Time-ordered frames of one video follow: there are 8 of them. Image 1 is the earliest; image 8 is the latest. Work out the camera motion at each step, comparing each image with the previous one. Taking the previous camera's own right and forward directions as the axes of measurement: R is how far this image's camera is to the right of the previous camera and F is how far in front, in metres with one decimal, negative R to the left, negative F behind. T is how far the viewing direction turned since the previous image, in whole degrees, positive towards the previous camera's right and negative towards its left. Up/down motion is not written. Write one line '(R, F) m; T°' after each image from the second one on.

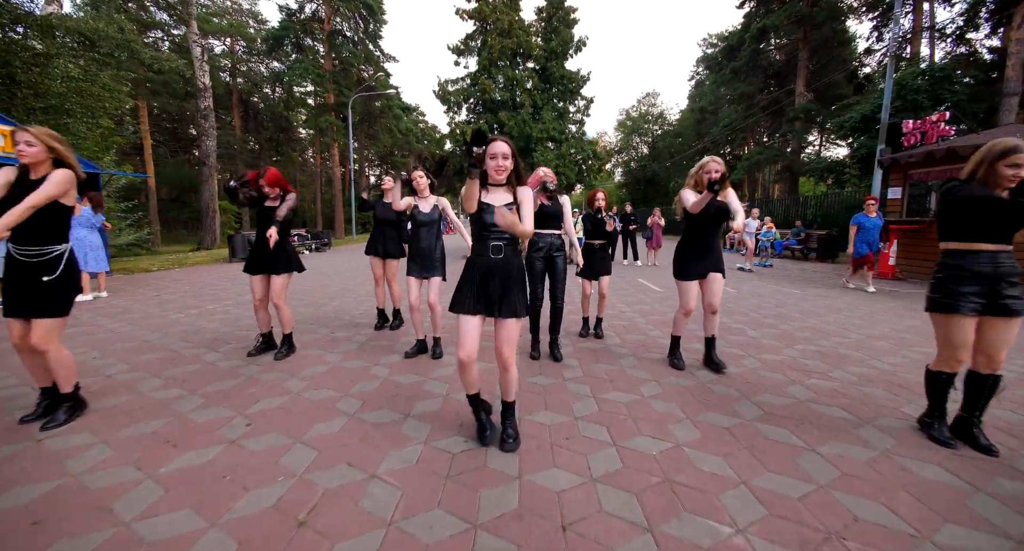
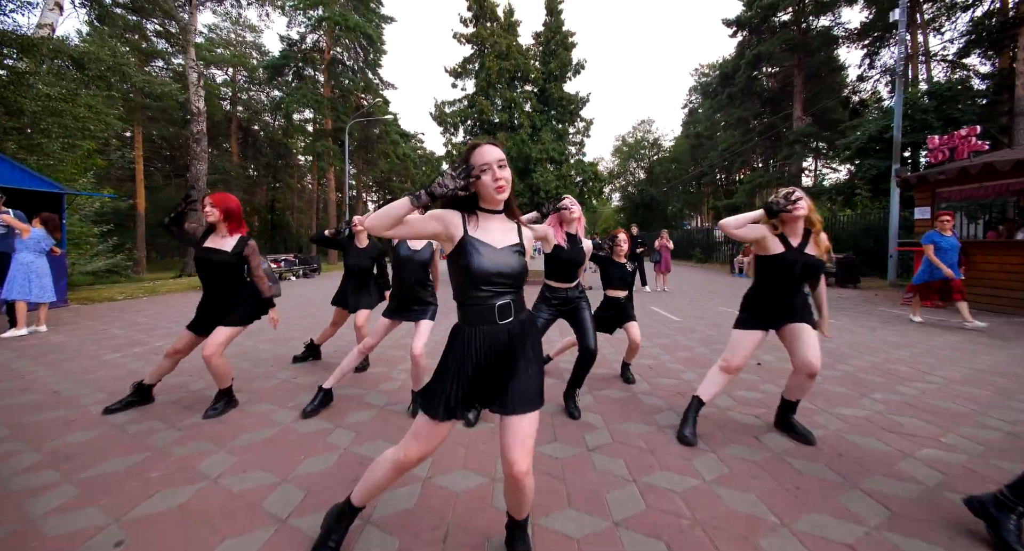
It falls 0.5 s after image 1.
(0.0, +0.9) m; 0°
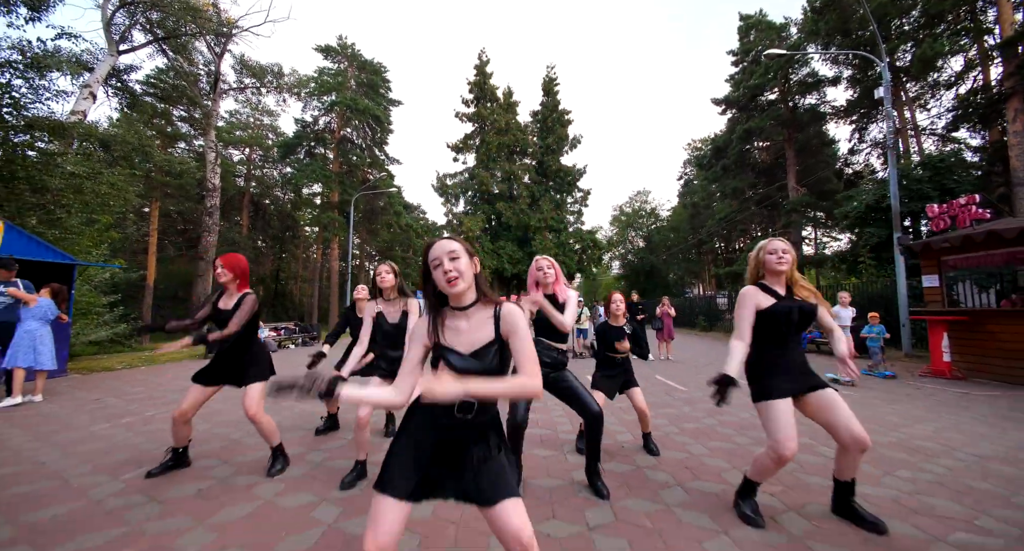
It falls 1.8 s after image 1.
(+0.1, +0.3) m; 0°
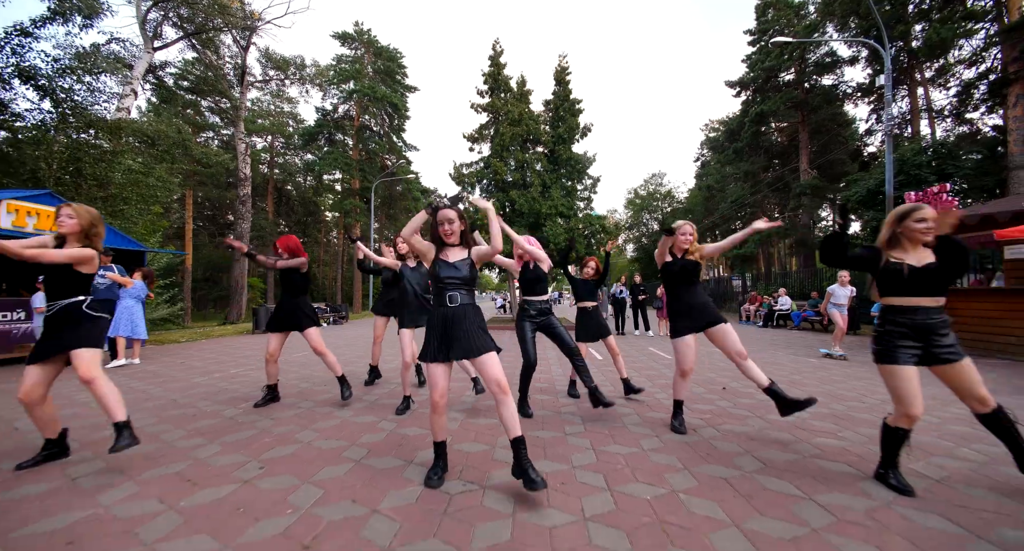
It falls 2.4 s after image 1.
(+0.2, -0.9) m; -2°
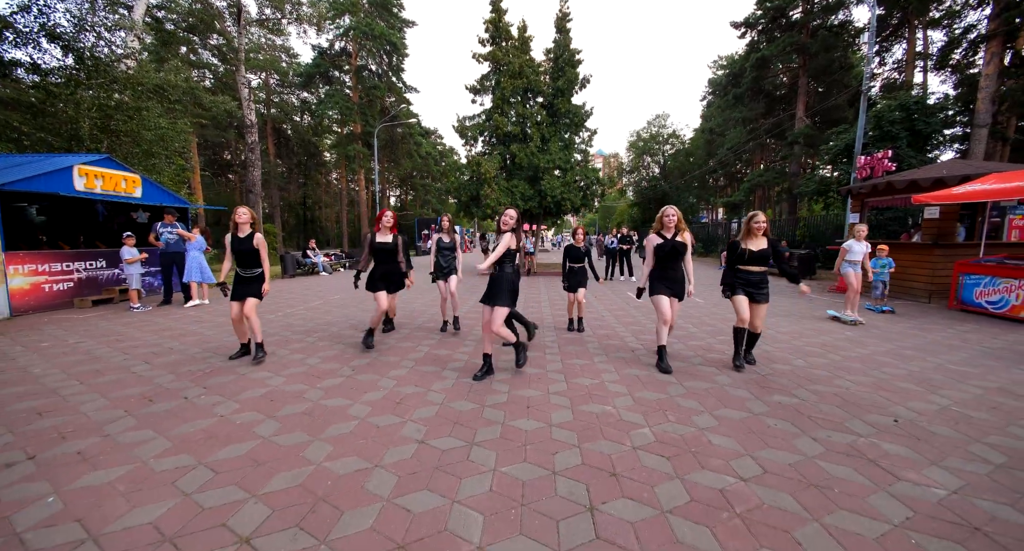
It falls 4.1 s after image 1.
(+0.1, -0.9) m; 0°
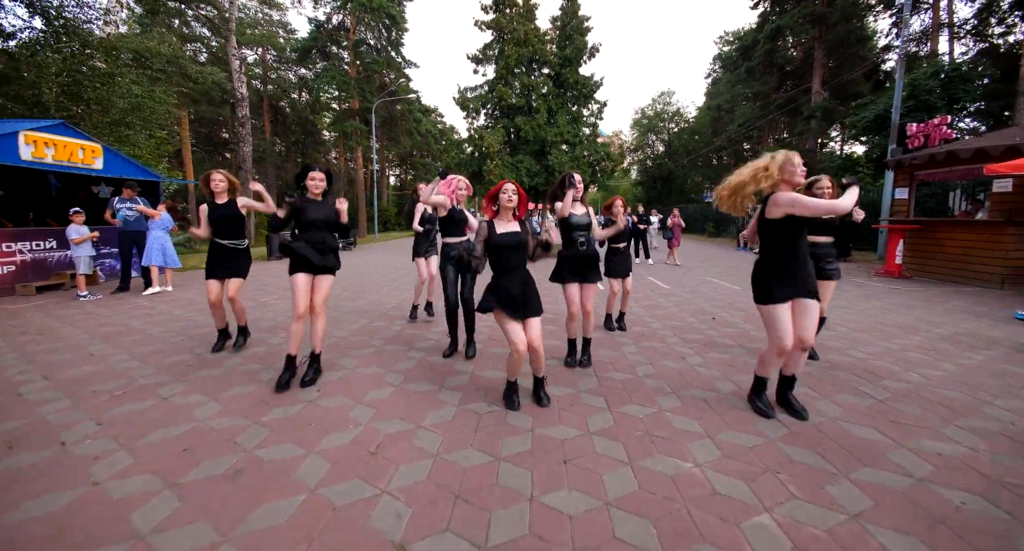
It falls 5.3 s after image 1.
(-0.2, +1.3) m; 0°
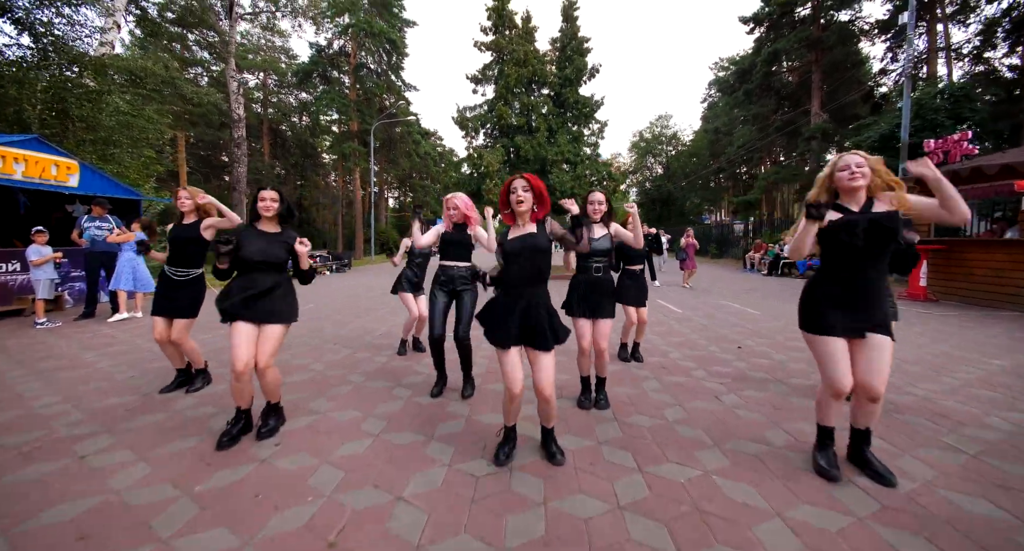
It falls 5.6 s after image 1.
(-0.1, -0.8) m; +1°
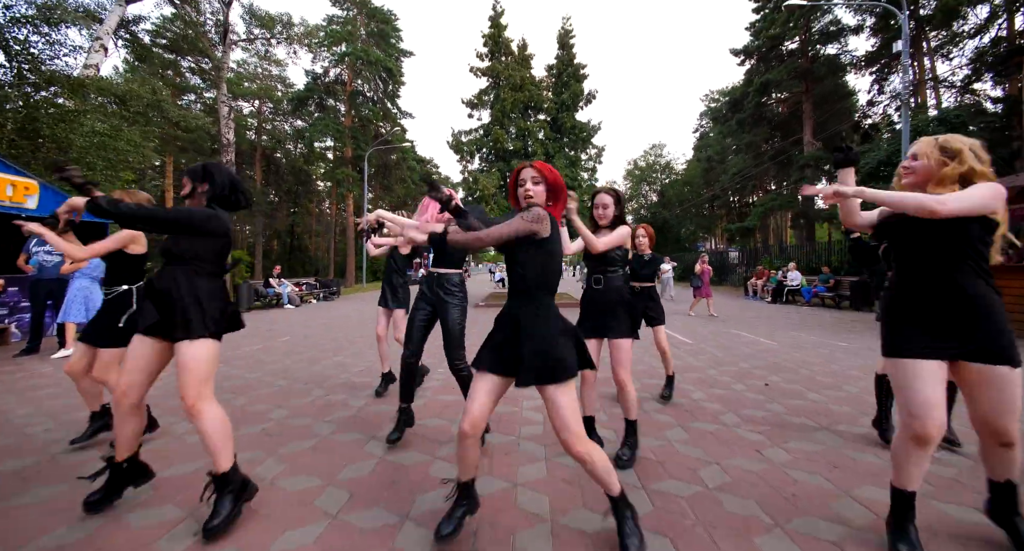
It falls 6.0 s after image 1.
(0.0, +0.6) m; +1°
